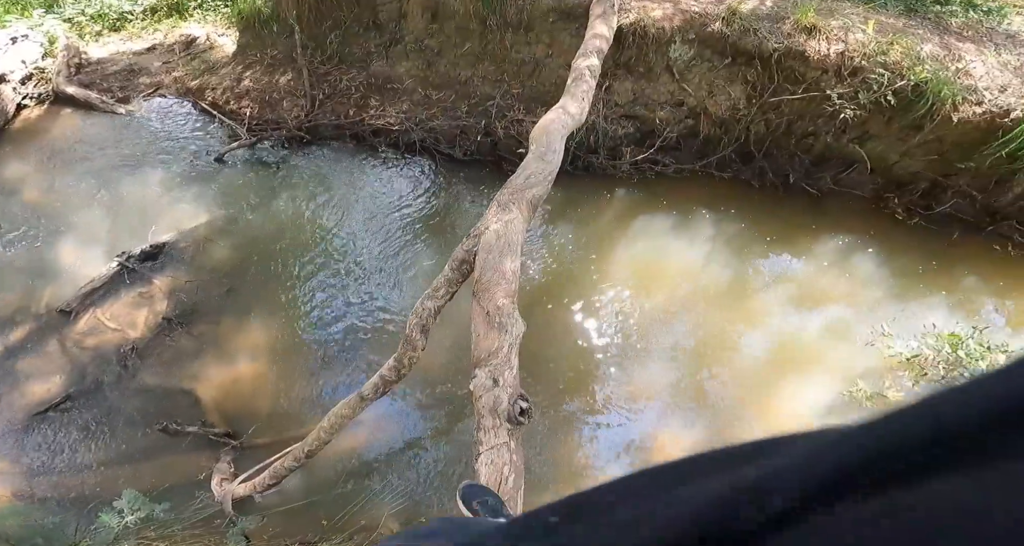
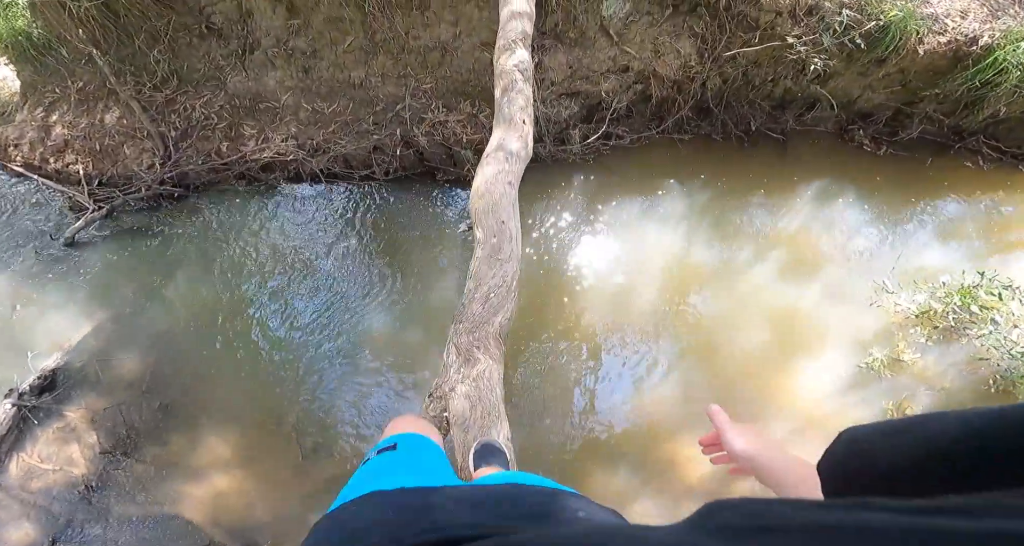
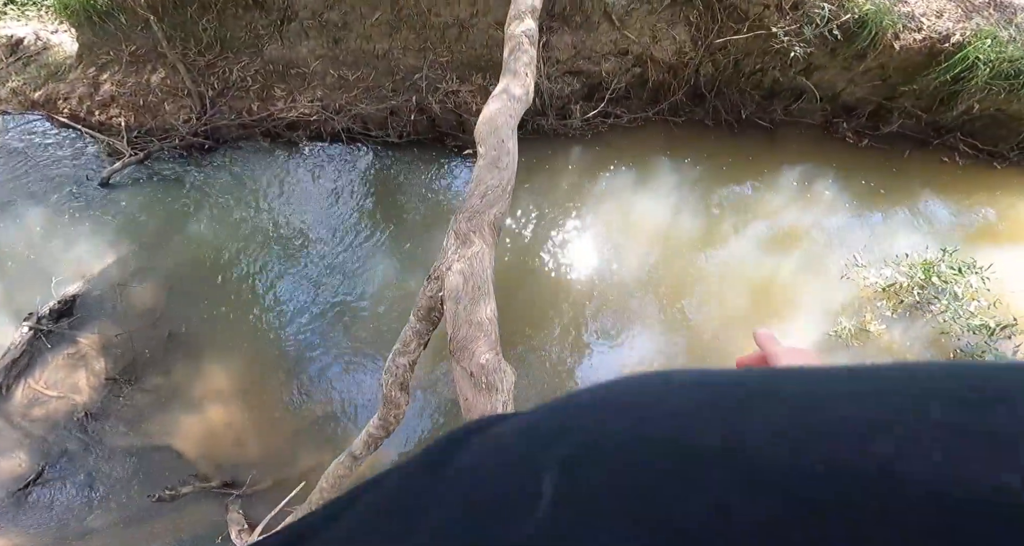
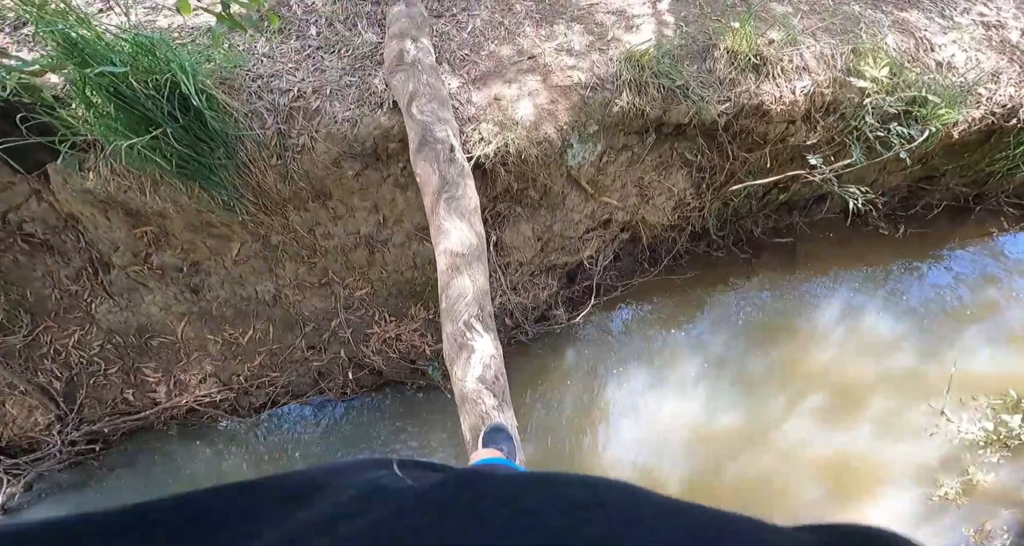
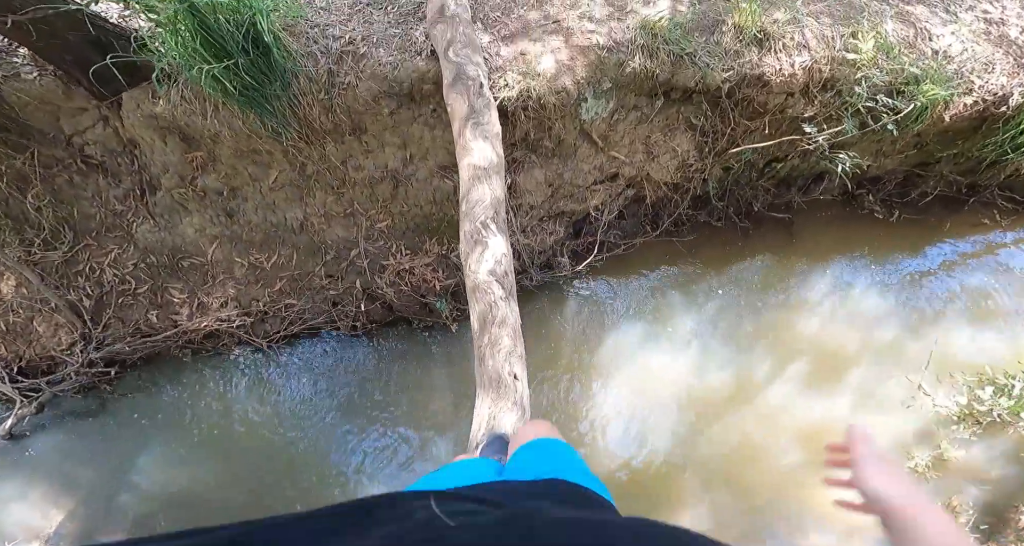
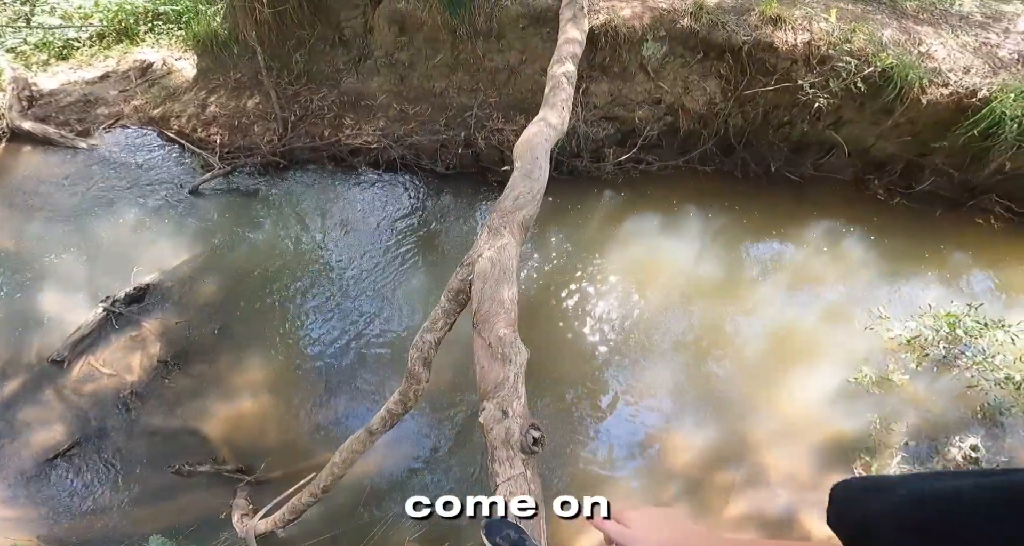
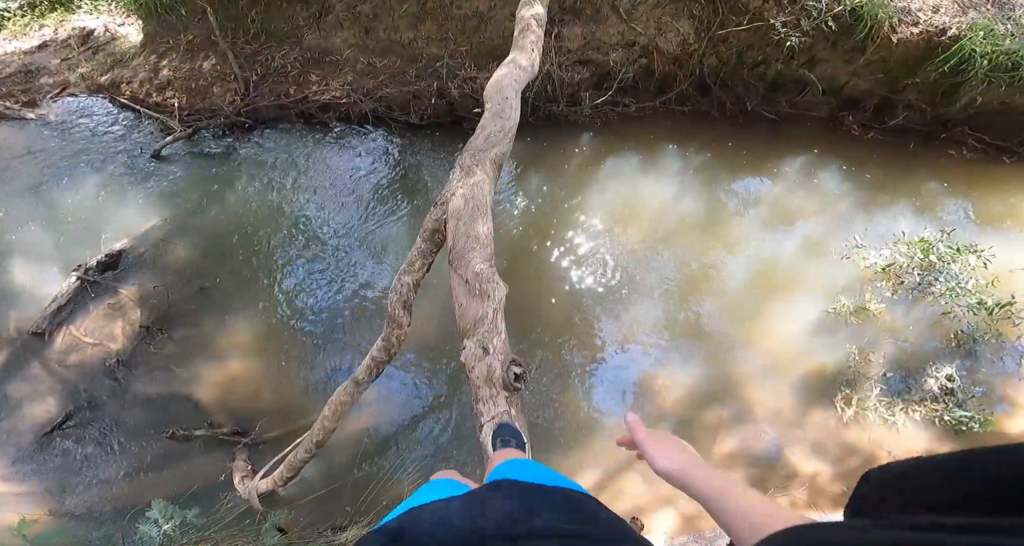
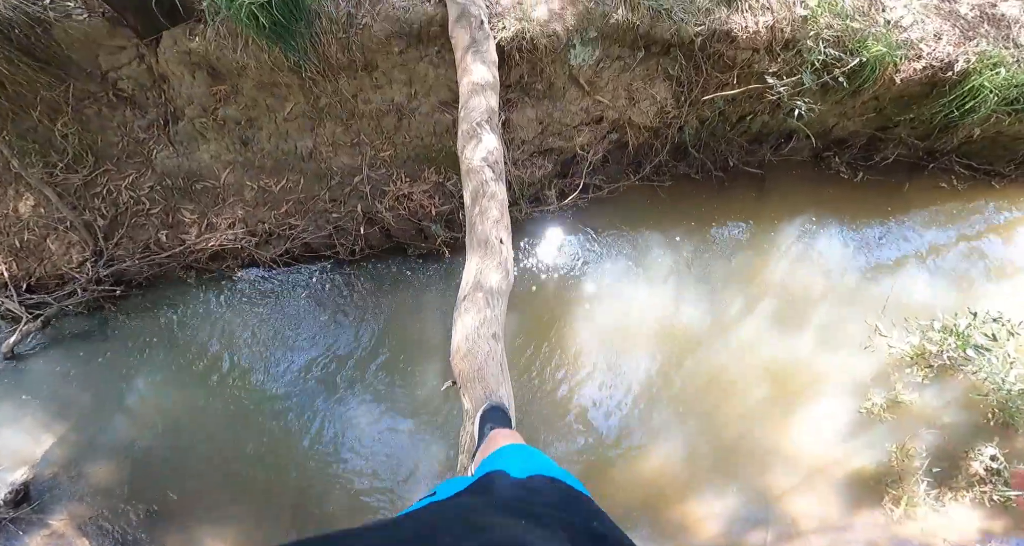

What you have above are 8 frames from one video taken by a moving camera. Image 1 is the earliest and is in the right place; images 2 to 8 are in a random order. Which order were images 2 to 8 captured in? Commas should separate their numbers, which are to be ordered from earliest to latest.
6, 7, 3, 2, 8, 5, 4
